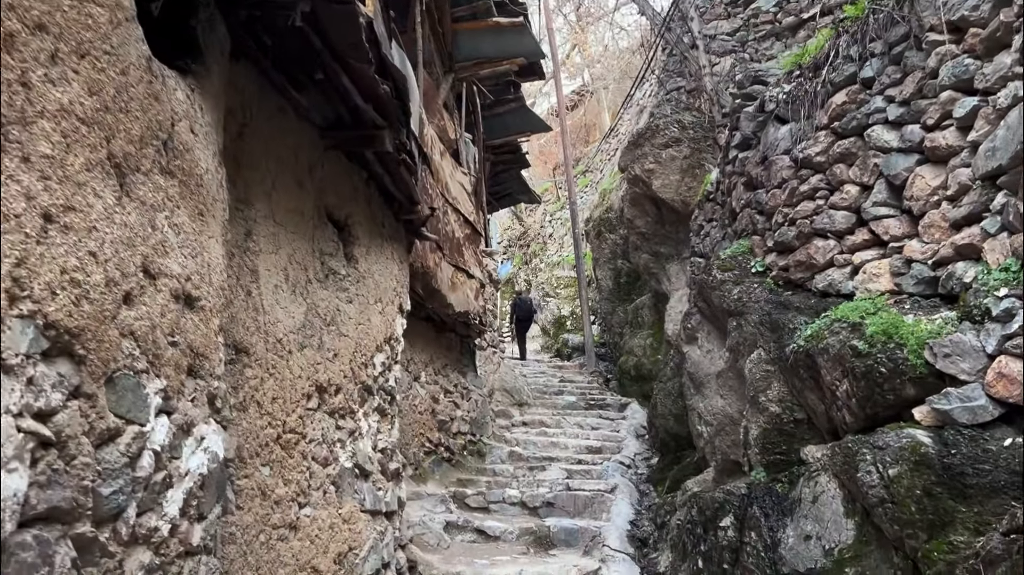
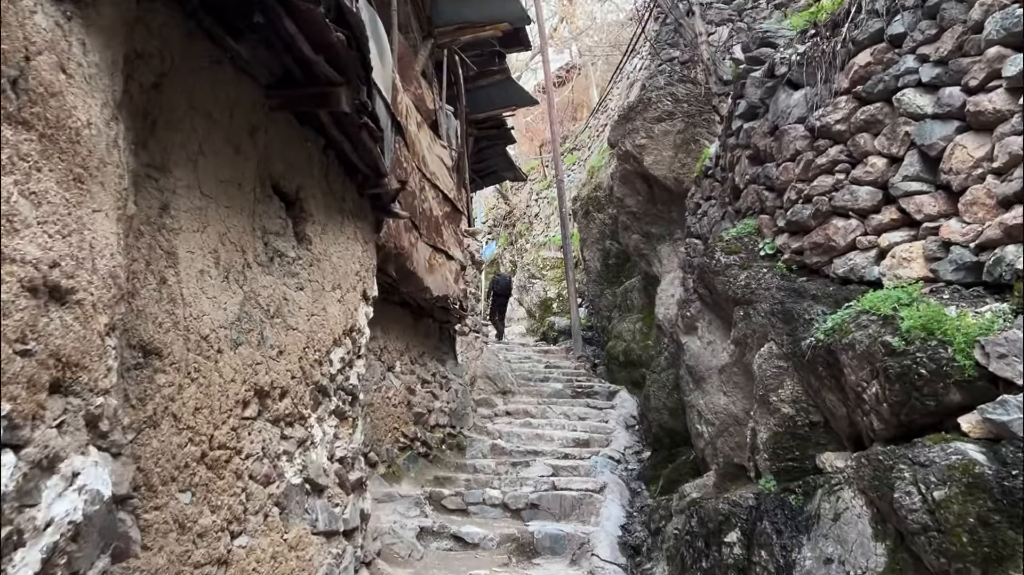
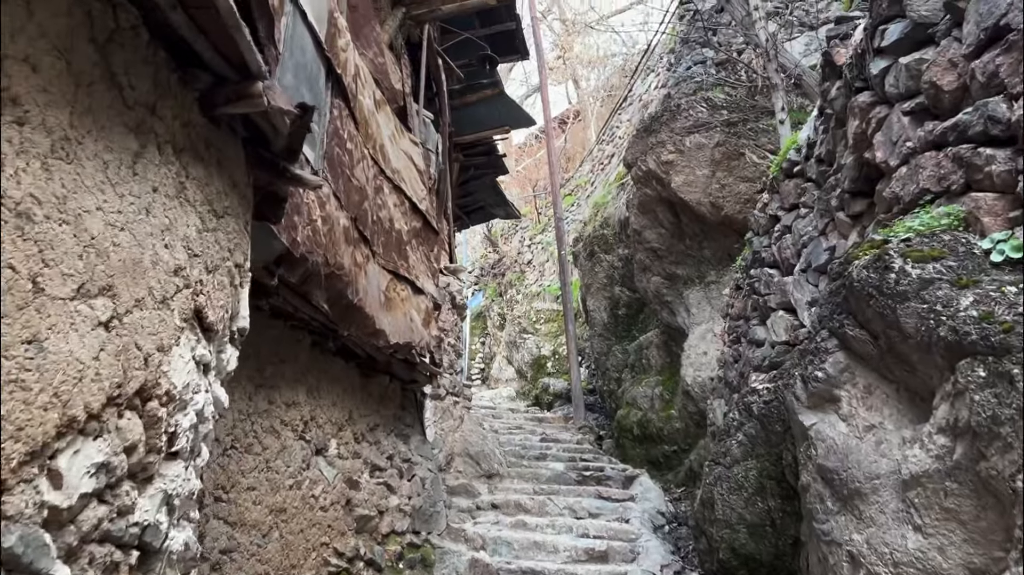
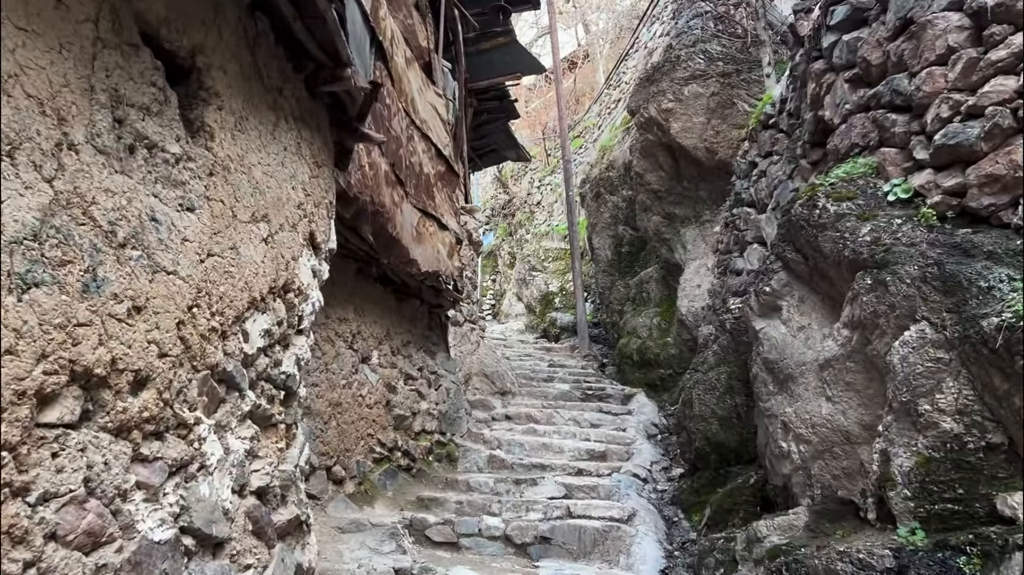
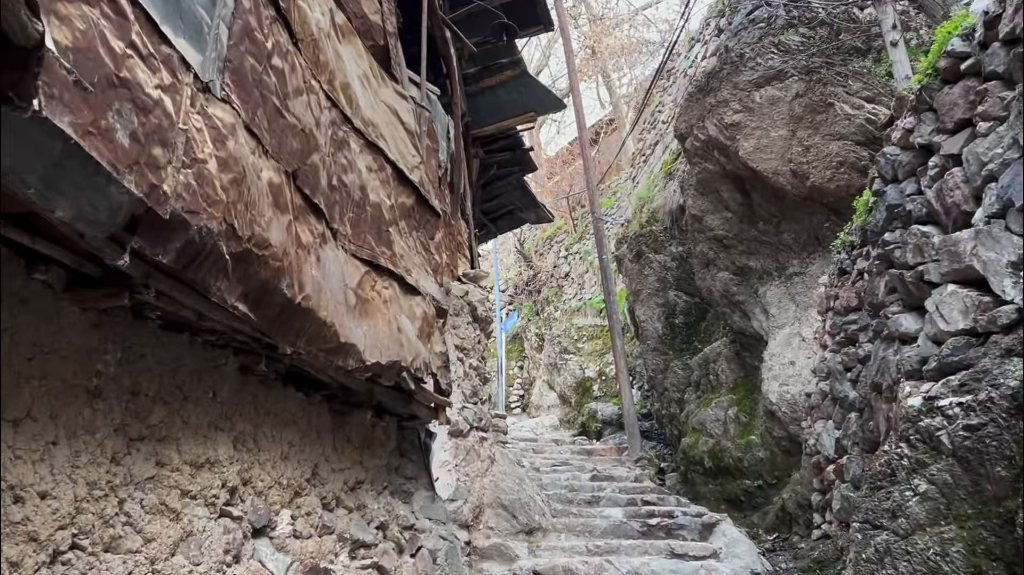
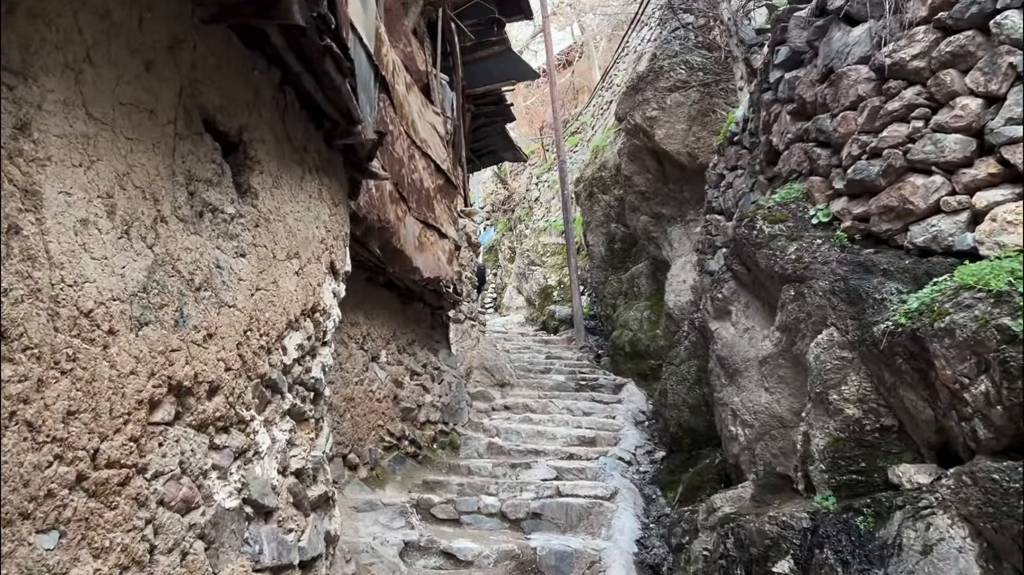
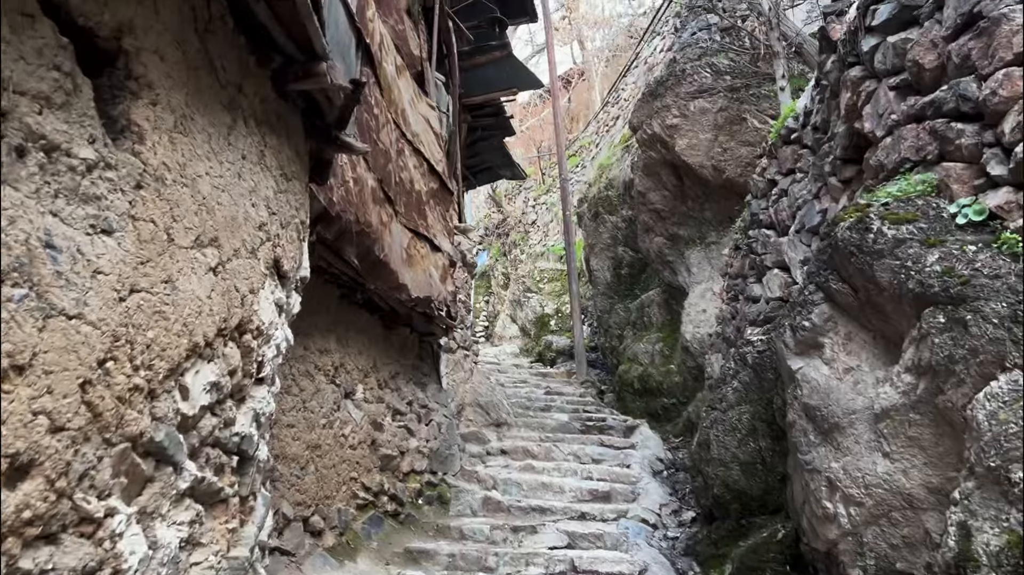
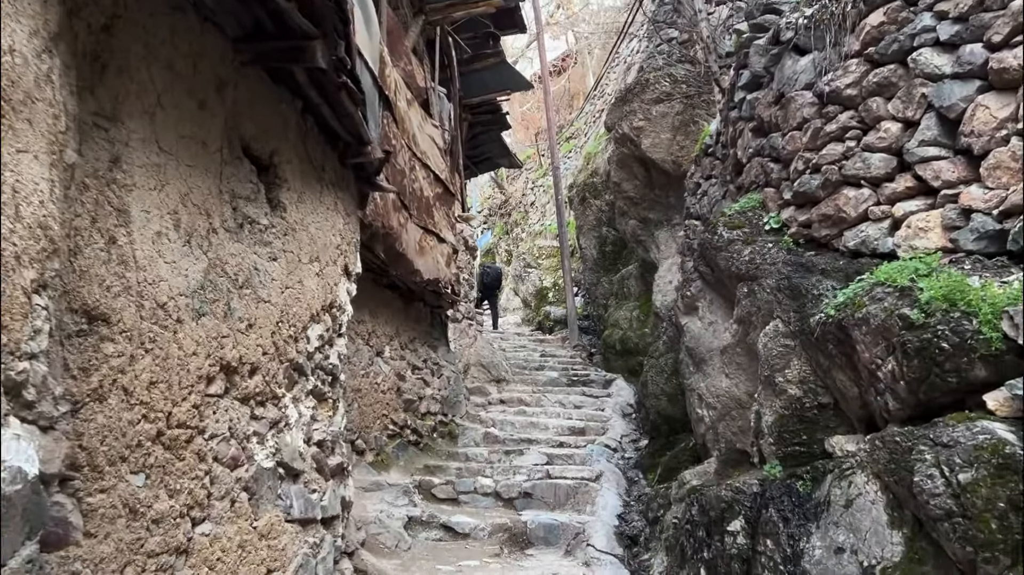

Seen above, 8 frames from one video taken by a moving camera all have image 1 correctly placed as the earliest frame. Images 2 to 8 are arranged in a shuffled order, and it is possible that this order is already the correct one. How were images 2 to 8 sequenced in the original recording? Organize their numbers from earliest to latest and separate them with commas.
2, 8, 6, 4, 7, 3, 5
